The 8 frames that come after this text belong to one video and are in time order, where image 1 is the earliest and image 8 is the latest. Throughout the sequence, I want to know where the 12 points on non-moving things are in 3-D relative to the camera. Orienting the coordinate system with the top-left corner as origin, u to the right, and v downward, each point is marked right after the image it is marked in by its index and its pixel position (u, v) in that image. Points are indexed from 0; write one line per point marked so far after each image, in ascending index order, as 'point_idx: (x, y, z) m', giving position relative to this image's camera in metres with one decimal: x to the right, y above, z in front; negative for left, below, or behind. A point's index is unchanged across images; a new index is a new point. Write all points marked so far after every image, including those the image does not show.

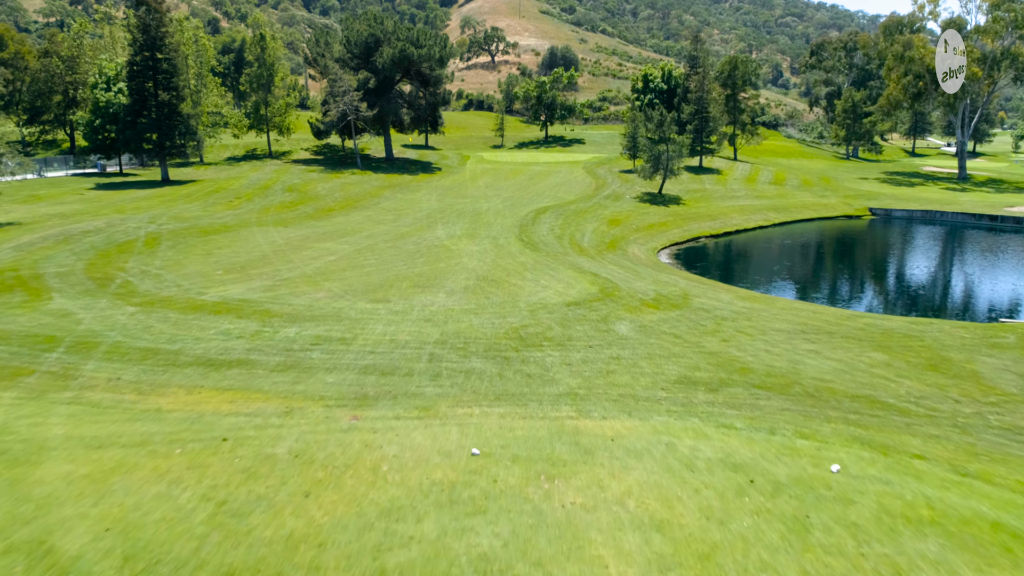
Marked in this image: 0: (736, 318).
0: (+4.5, -0.6, +17.2) m
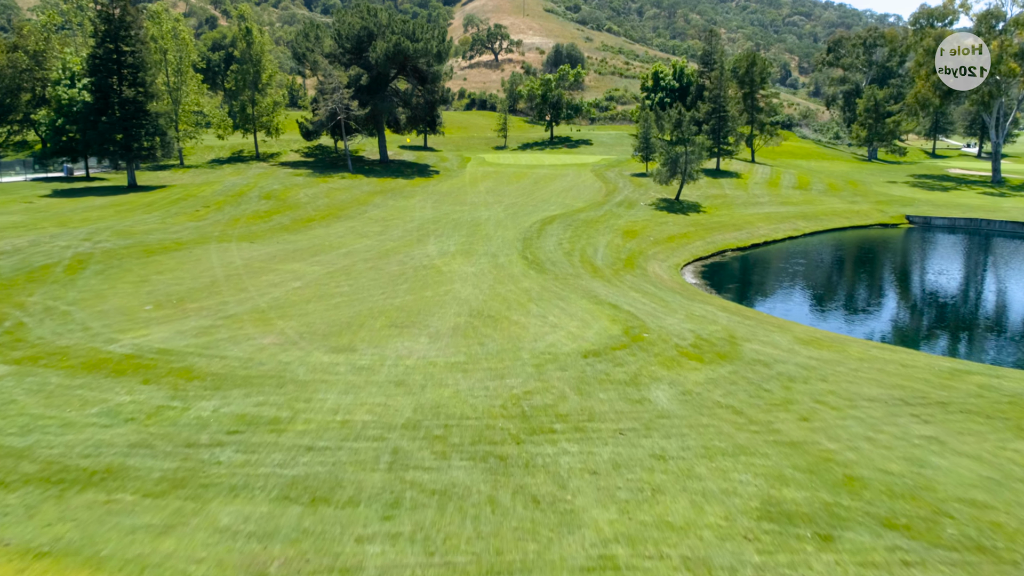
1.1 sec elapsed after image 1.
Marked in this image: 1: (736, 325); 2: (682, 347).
0: (+4.5, -1.4, +13.1) m
1: (+4.6, -0.8, +17.3) m
2: (+3.0, -1.0, +15.1) m
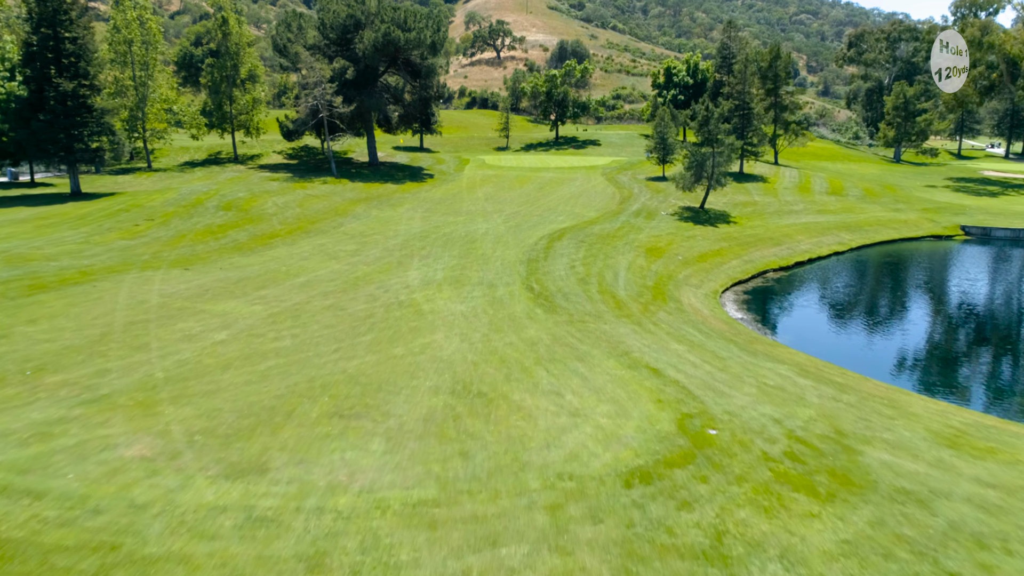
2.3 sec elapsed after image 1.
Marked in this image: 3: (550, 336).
0: (+4.5, -2.3, +7.8) m
1: (+4.6, -1.7, +12.0) m
2: (+3.0, -2.0, +9.7) m
3: (+0.7, -0.9, +15.7) m
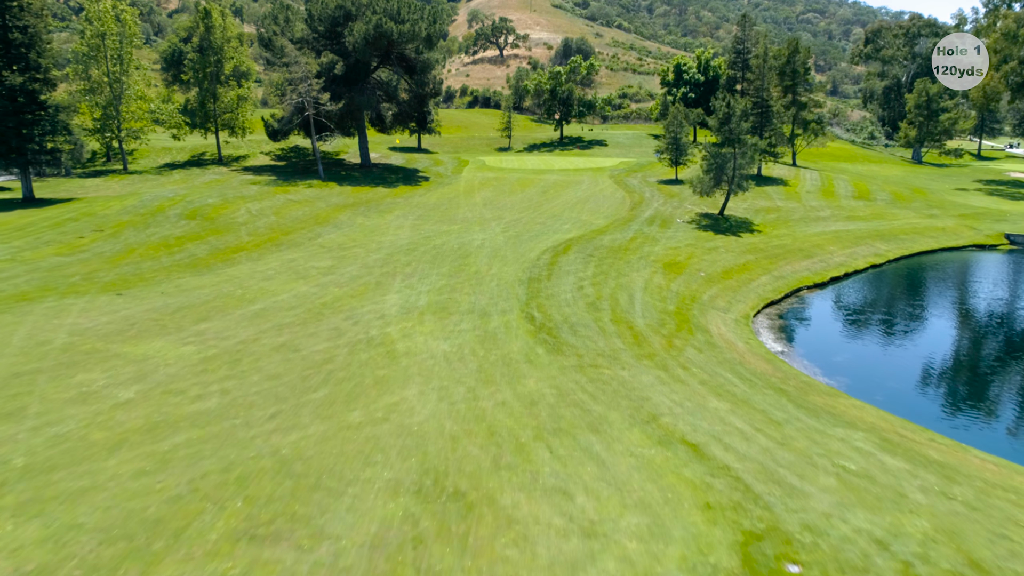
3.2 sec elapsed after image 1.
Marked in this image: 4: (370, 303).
0: (+4.4, -2.9, +4.3) m
1: (+4.5, -2.3, +8.6) m
2: (+2.9, -2.5, +6.3) m
3: (+0.6, -1.5, +12.3) m
4: (-3.0, -0.3, +18.0) m
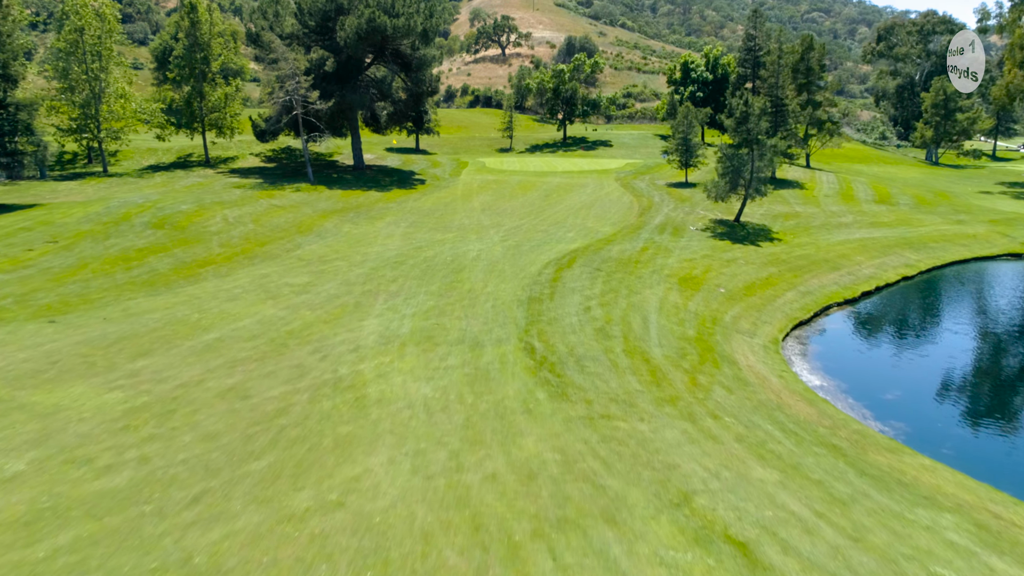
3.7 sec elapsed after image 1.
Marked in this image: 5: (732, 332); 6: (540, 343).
0: (+4.3, -3.4, +1.9) m
1: (+4.4, -2.7, +6.1) m
2: (+2.8, -3.0, +3.9) m
3: (+0.5, -1.9, +9.9) m
4: (-3.0, -0.8, +15.6) m
5: (+4.8, -1.0, +18.6) m
6: (+0.5, -1.0, +15.3) m
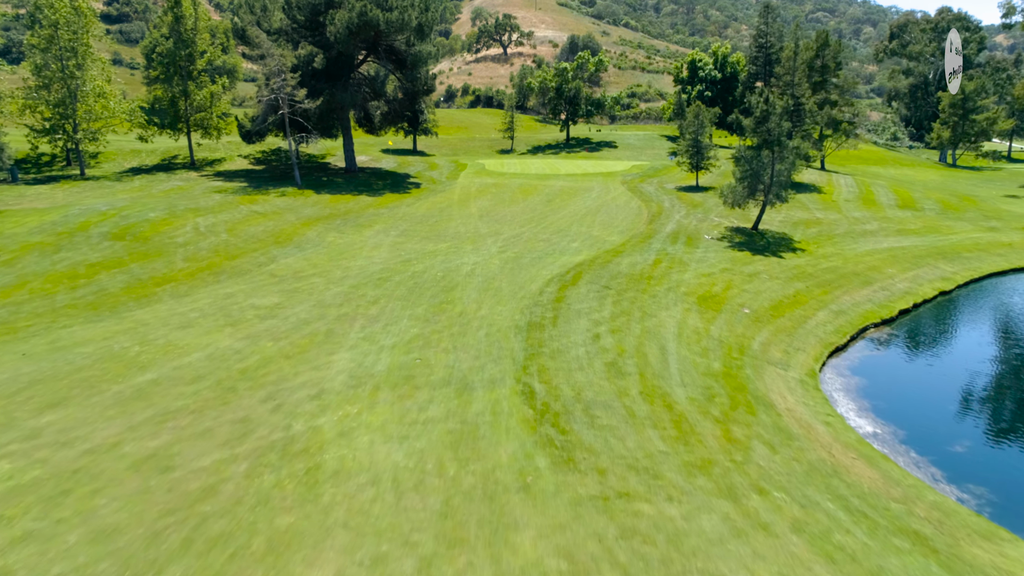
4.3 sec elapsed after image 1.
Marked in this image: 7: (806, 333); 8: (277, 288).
0: (+4.2, -3.8, -0.6) m
1: (+4.3, -3.2, +3.6) m
2: (+2.7, -3.4, +1.4) m
3: (+0.5, -2.4, +7.4) m
4: (-3.1, -1.2, +13.1) m
5: (+4.7, -1.4, +16.1) m
6: (+0.5, -1.4, +12.9) m
7: (+6.5, -1.0, +18.9) m
8: (-5.3, 0.0, +19.1) m
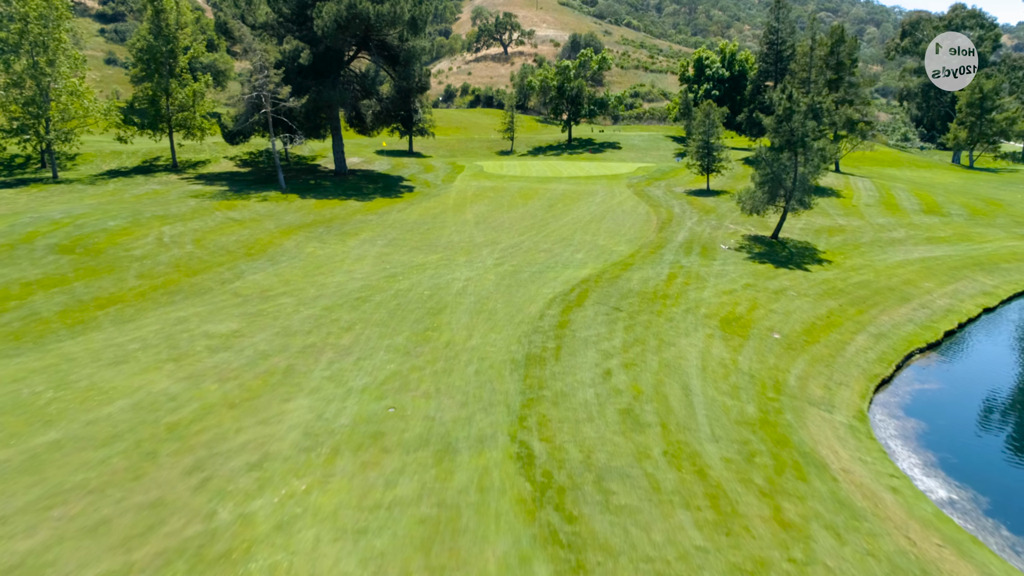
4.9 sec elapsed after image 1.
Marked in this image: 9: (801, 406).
0: (+4.1, -4.2, -3.1) m
1: (+4.2, -3.6, +1.2) m
2: (+2.6, -3.9, -1.1) m
3: (+0.4, -2.8, +4.9) m
4: (-3.2, -1.7, +10.6) m
5: (+4.7, -1.9, +13.6) m
6: (+0.4, -1.9, +10.4) m
7: (+6.4, -1.4, +16.4) m
8: (-5.3, -0.4, +16.6) m
9: (+4.6, -1.9, +13.5) m
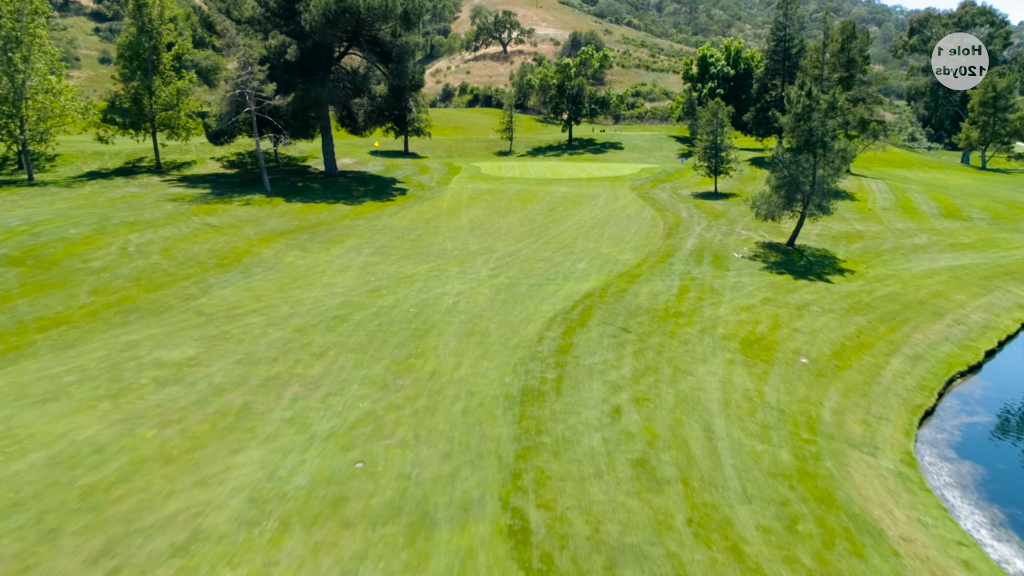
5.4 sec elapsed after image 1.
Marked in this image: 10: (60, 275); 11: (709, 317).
0: (+4.0, -4.6, -5.0) m
1: (+4.1, -3.9, -0.7) m
2: (+2.5, -4.2, -2.9) m
3: (+0.3, -3.1, +3.1) m
4: (-3.3, -2.0, +8.8) m
5: (+4.6, -2.2, +11.8) m
6: (+0.3, -2.2, +8.5) m
7: (+6.4, -1.8, +14.6) m
8: (-5.4, -0.8, +14.8) m
9: (+4.5, -2.2, +11.7) m
10: (-9.3, +0.3, +17.5) m
11: (+3.9, -0.6, +17.0) m
